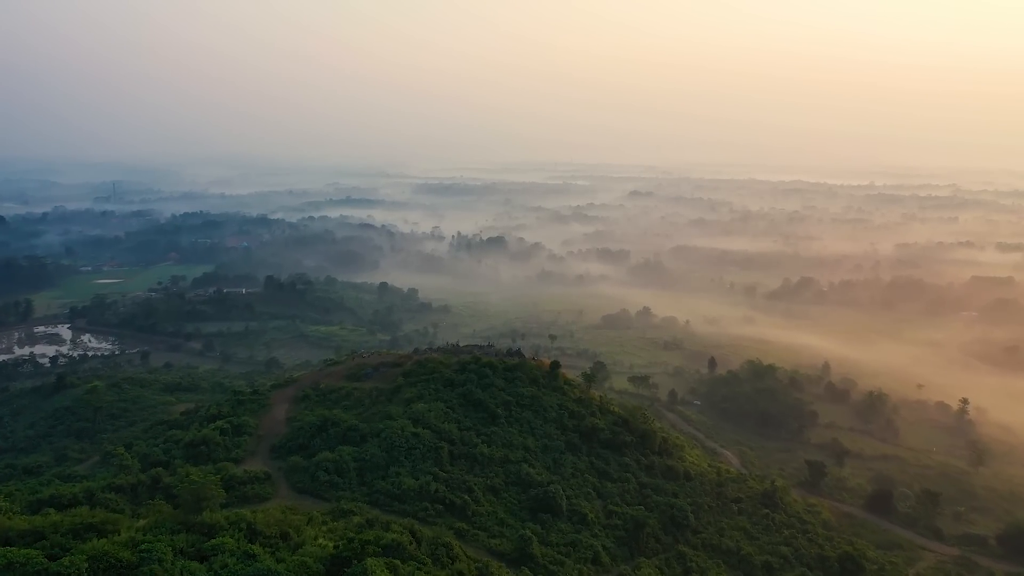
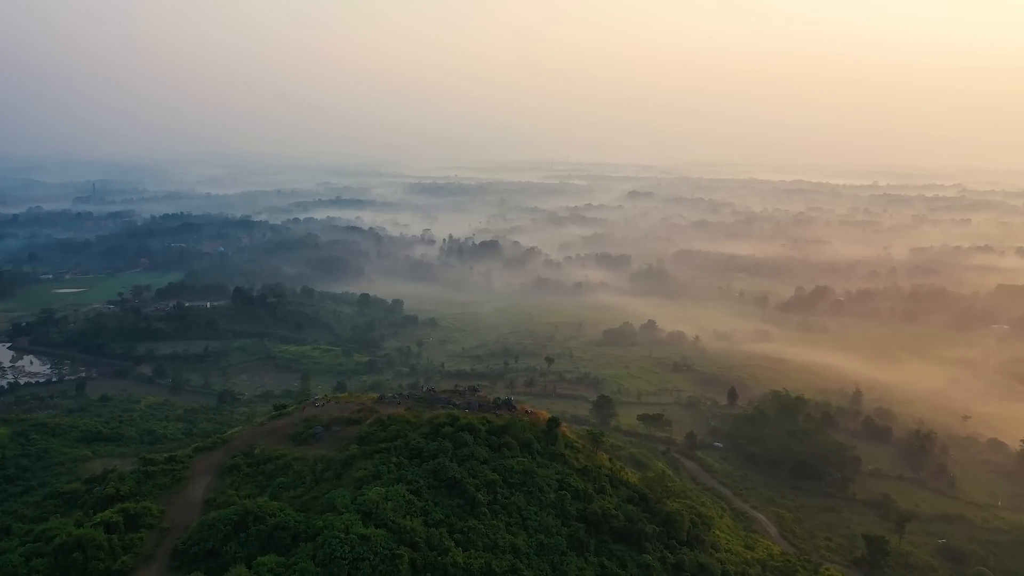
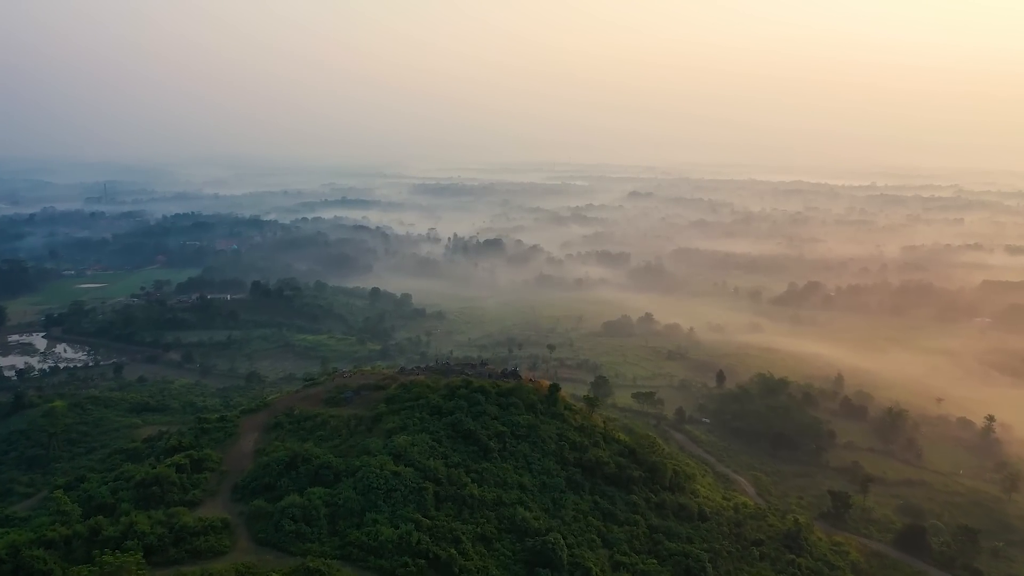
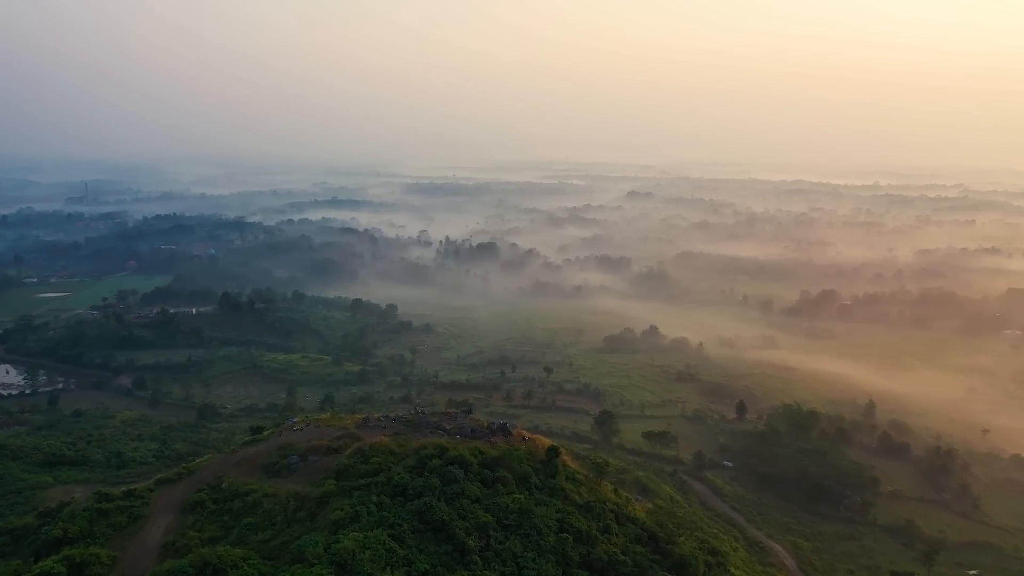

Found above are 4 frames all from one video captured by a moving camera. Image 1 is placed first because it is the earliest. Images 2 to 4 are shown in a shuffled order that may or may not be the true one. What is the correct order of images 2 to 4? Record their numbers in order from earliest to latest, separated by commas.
3, 2, 4
